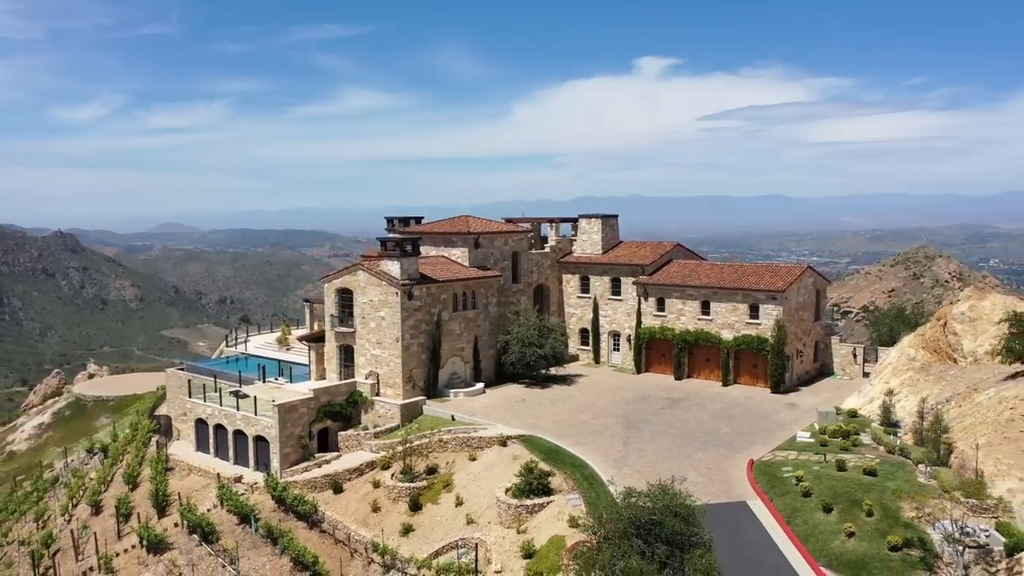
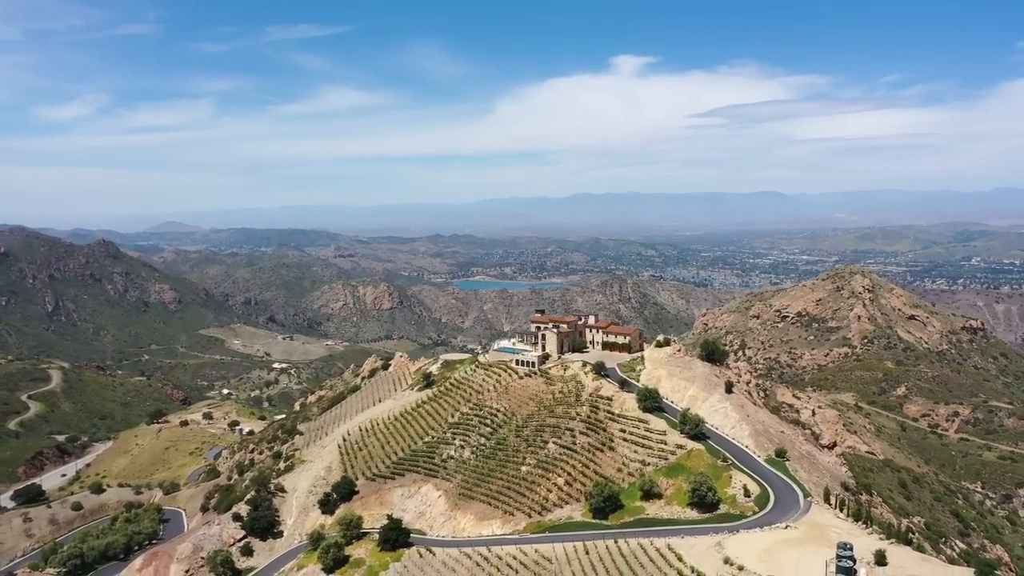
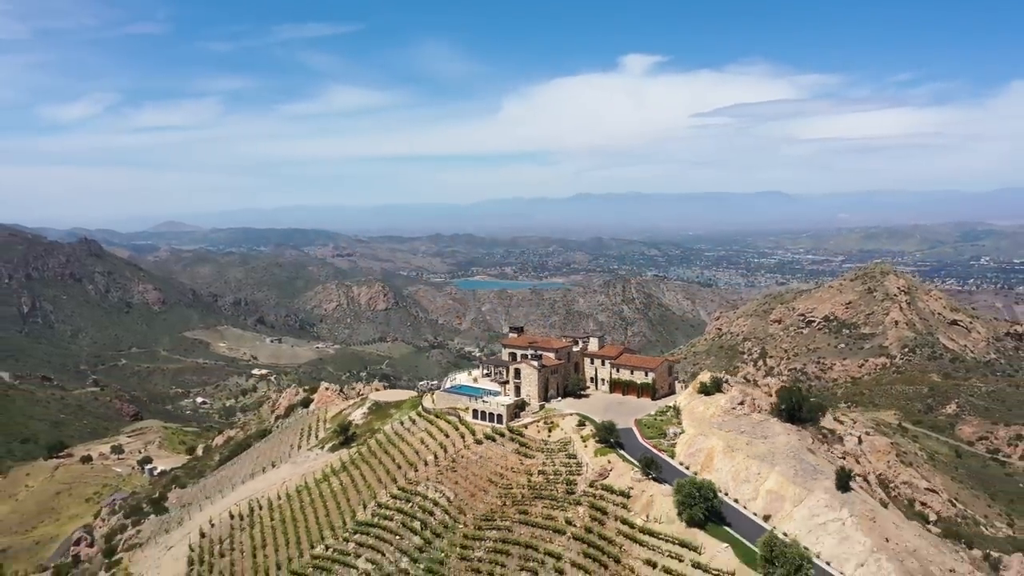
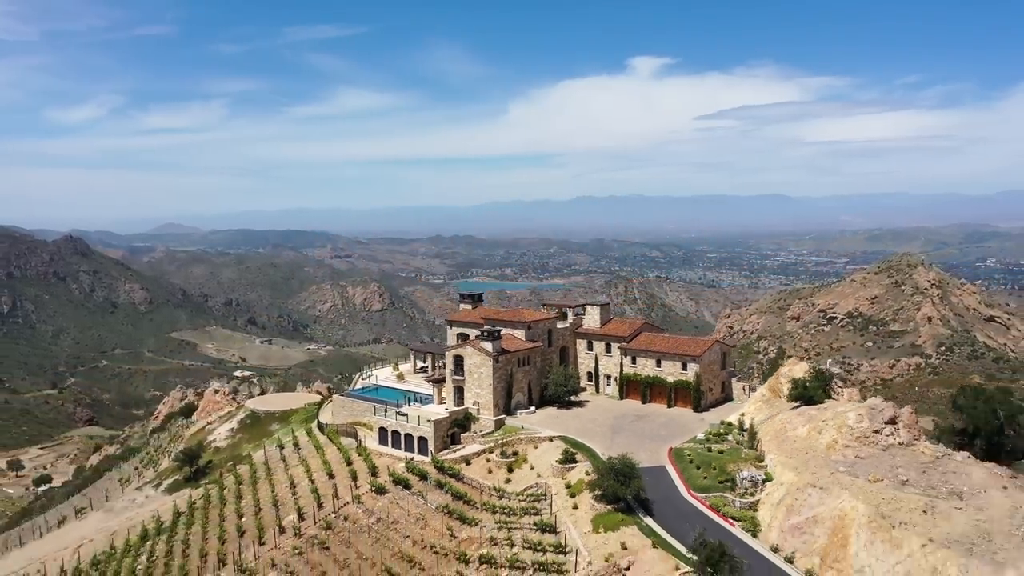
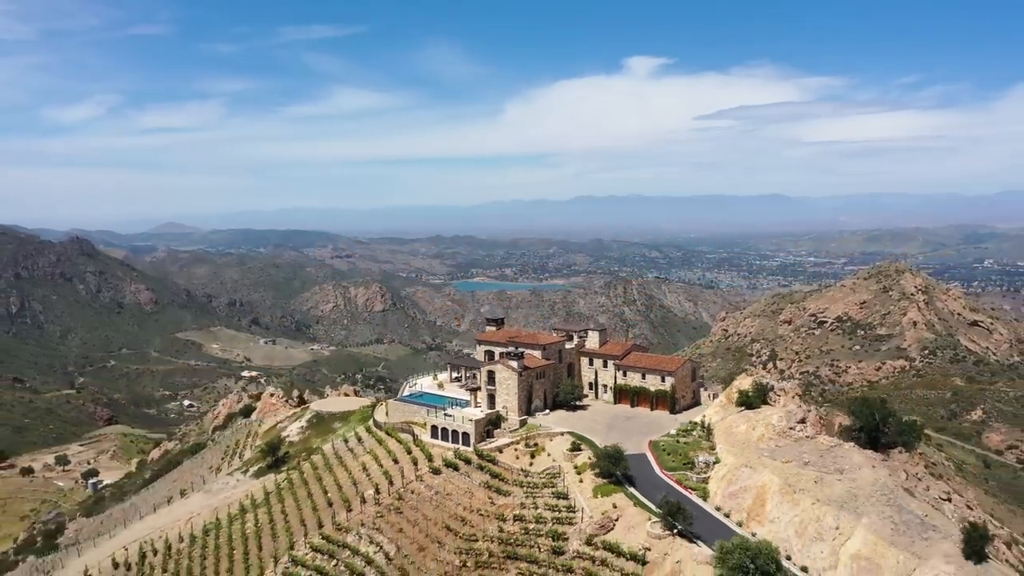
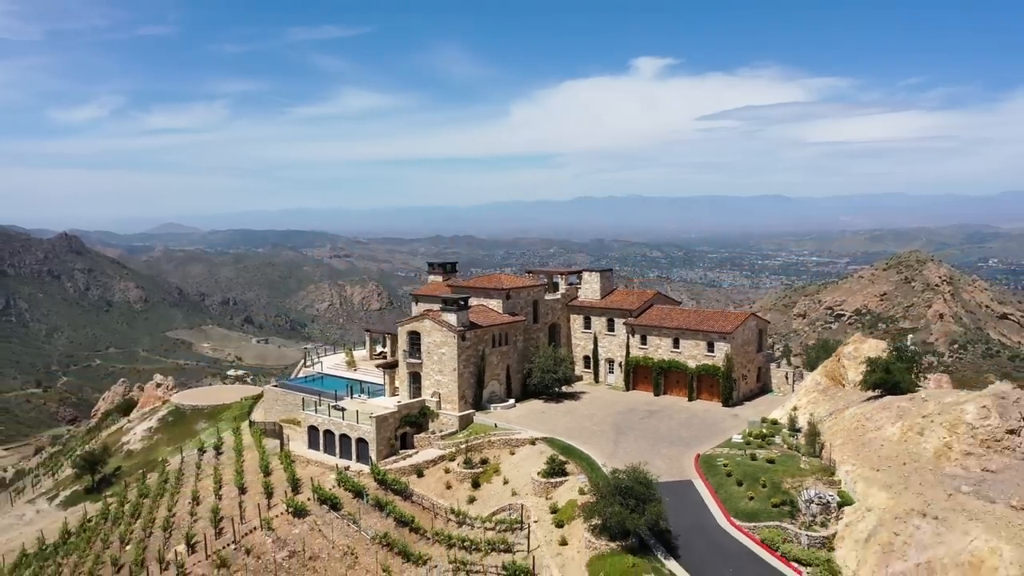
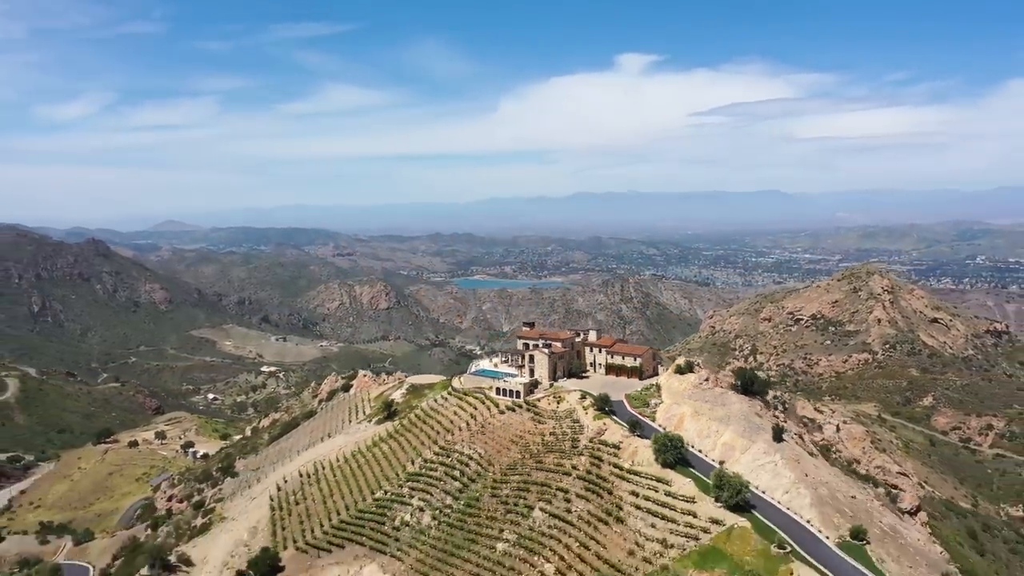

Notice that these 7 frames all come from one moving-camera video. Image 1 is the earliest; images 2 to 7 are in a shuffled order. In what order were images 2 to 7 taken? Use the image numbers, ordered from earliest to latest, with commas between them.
6, 4, 5, 3, 7, 2
